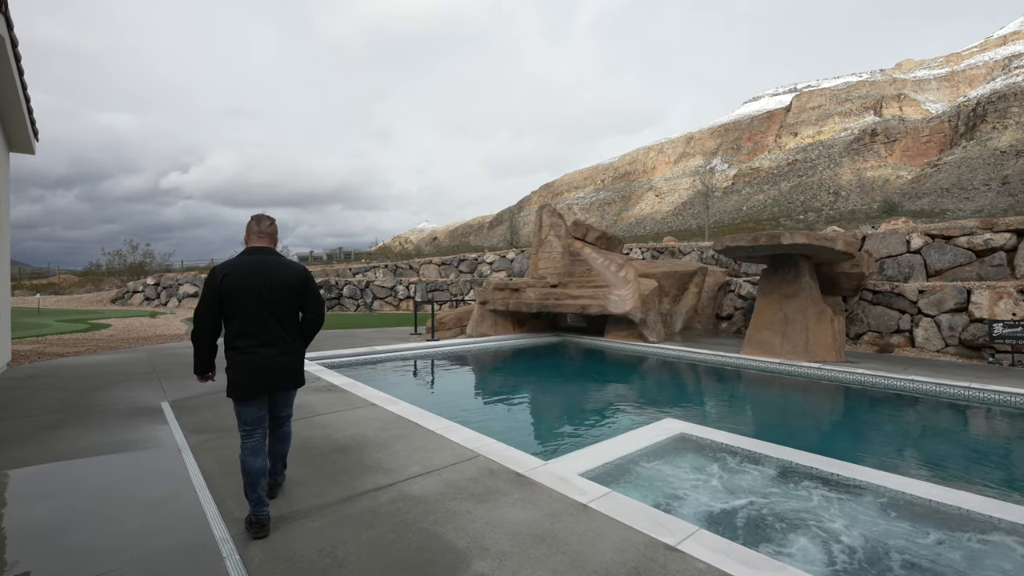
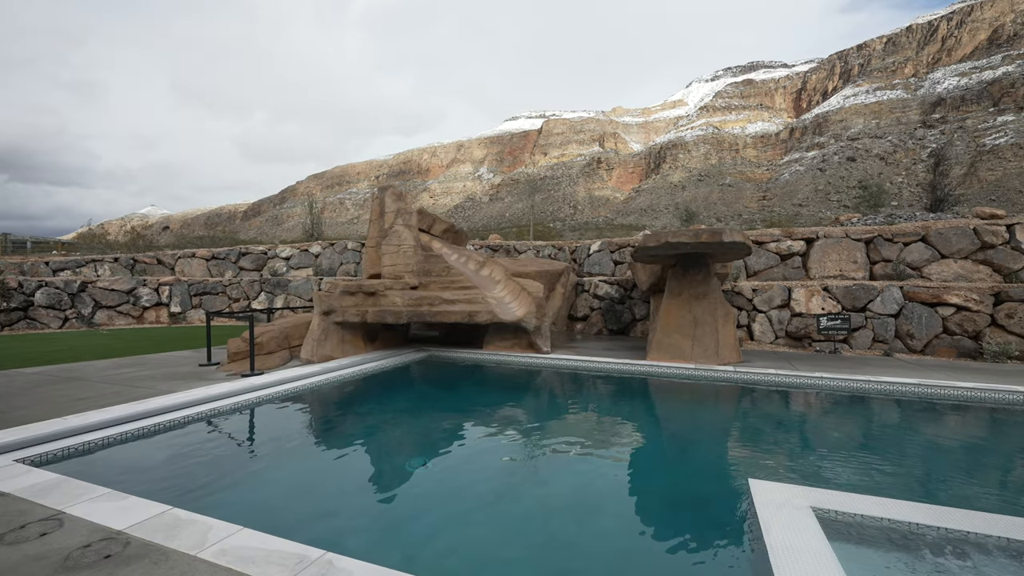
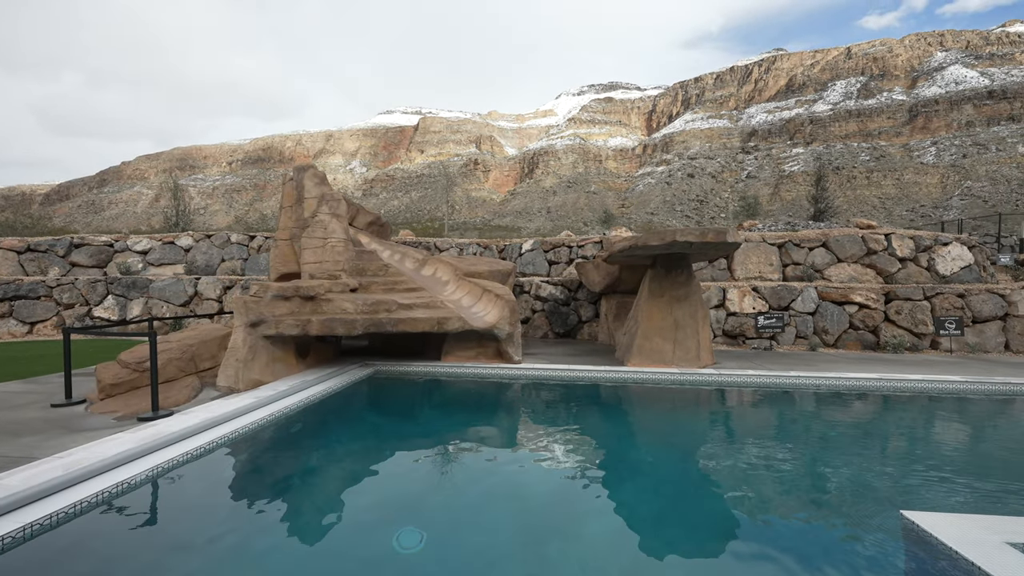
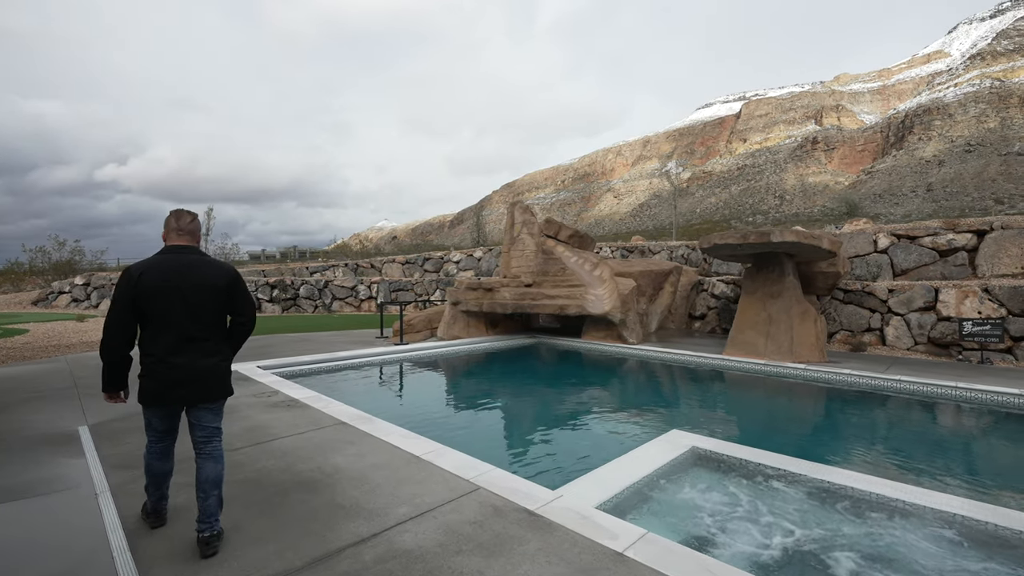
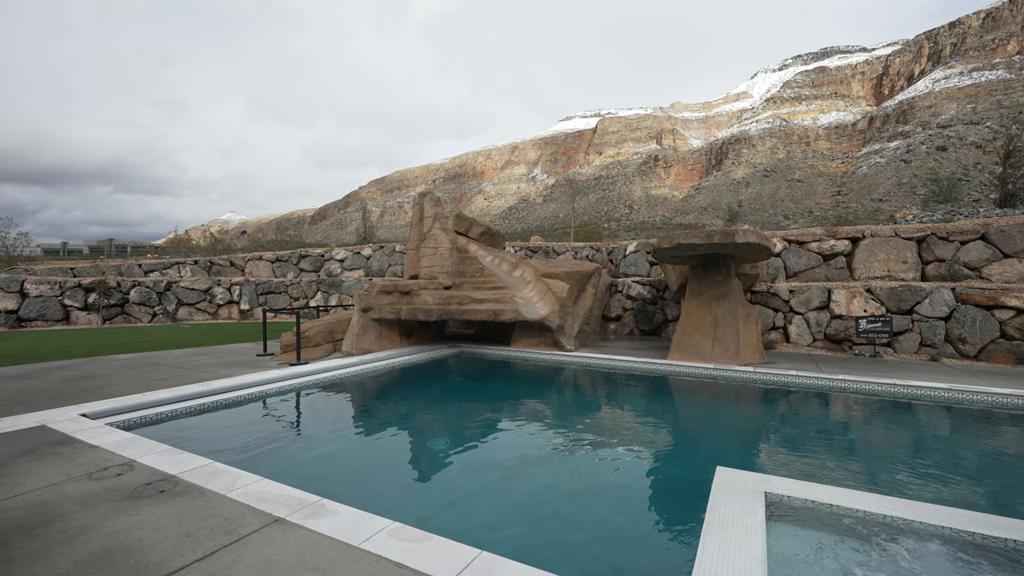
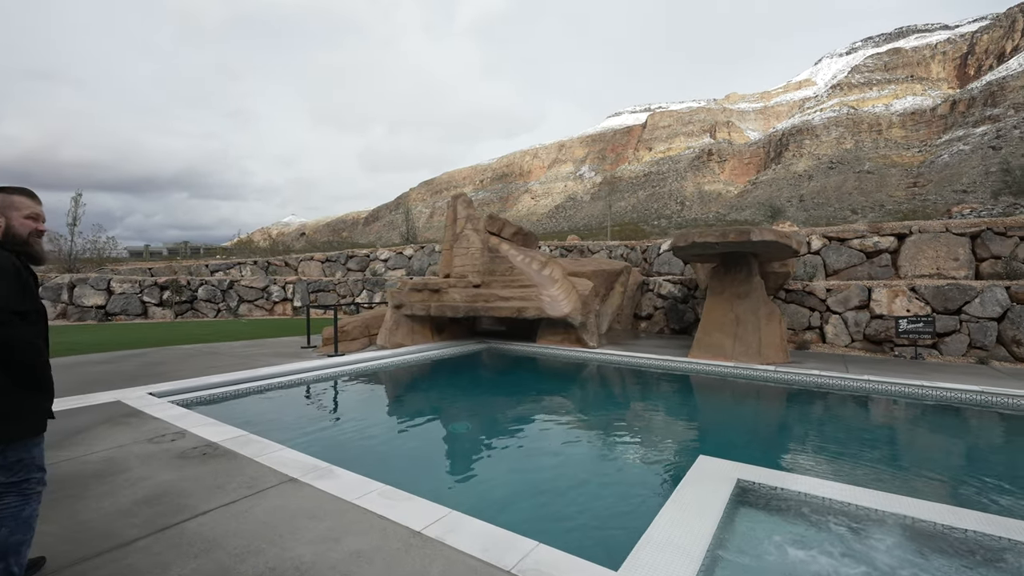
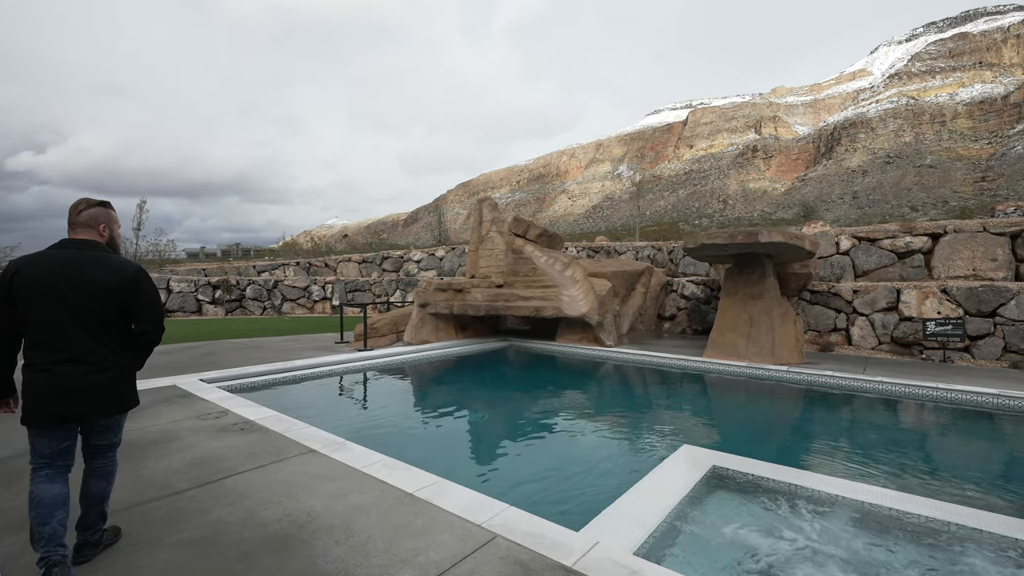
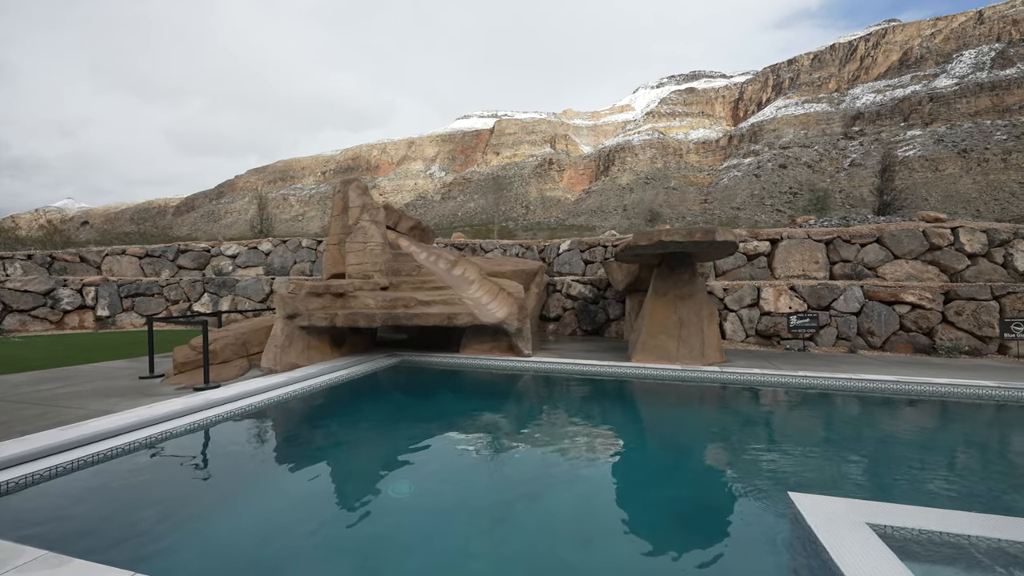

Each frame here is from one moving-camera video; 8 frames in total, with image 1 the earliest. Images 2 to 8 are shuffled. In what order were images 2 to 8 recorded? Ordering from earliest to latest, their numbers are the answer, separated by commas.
4, 7, 6, 5, 2, 8, 3
